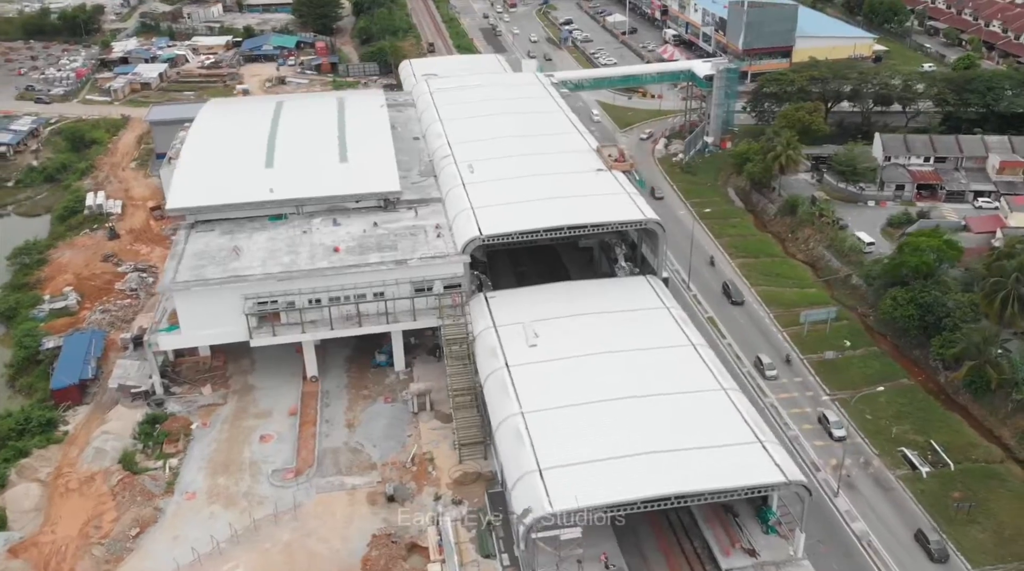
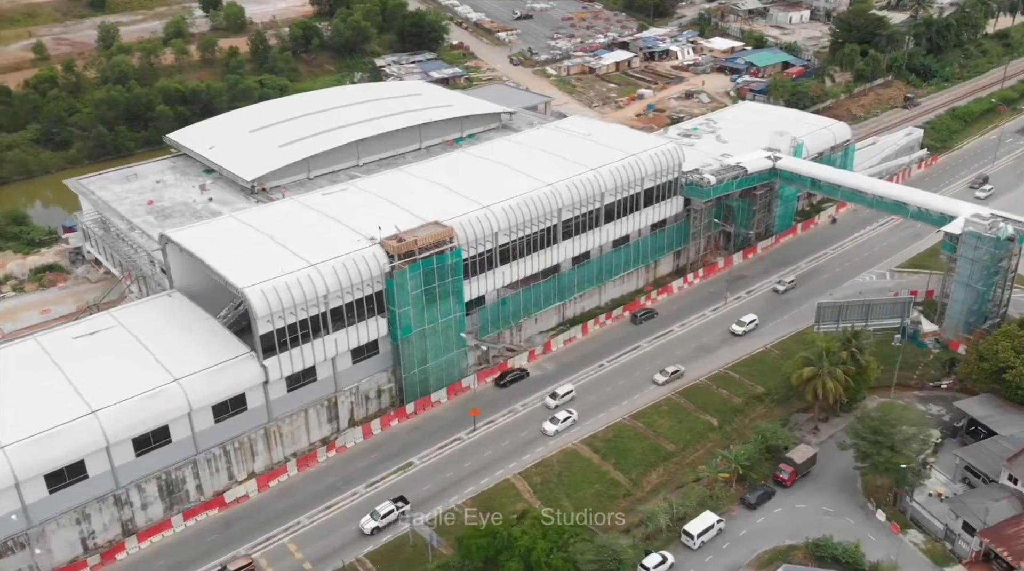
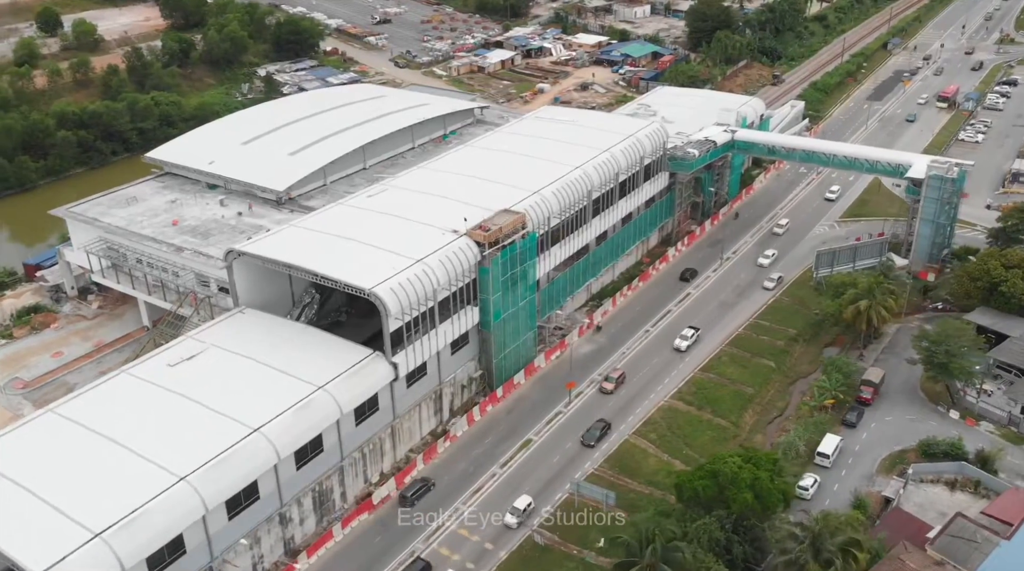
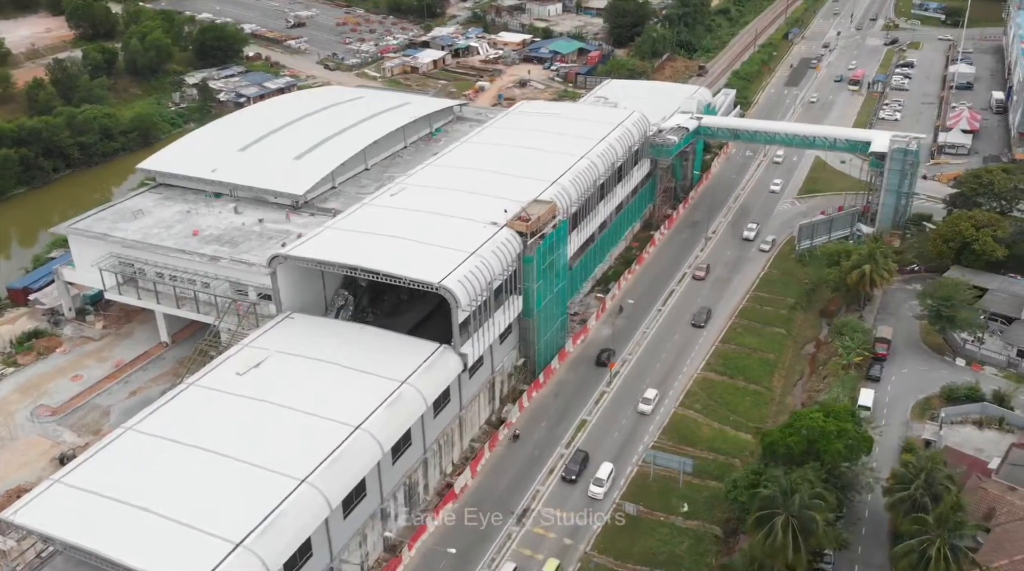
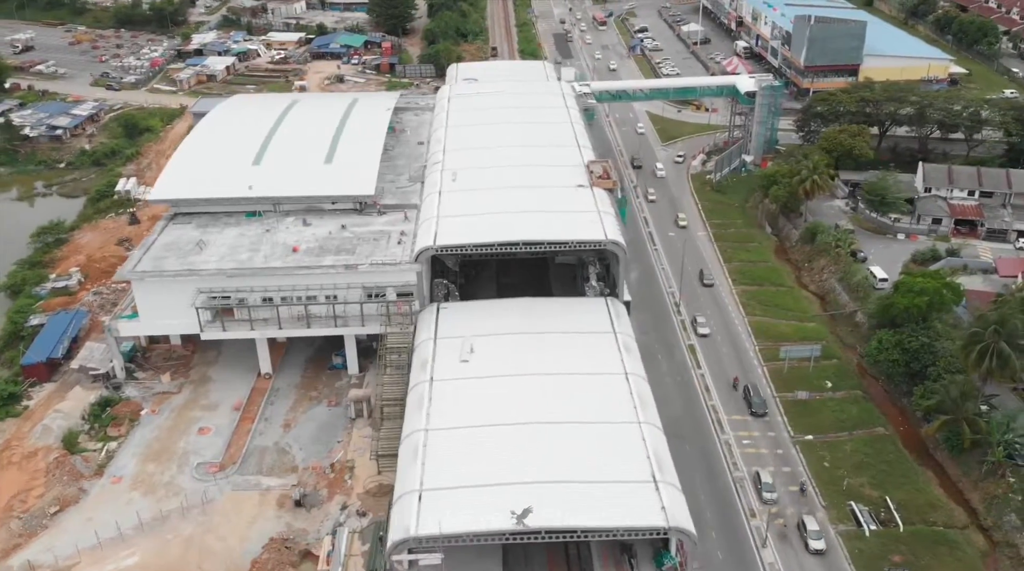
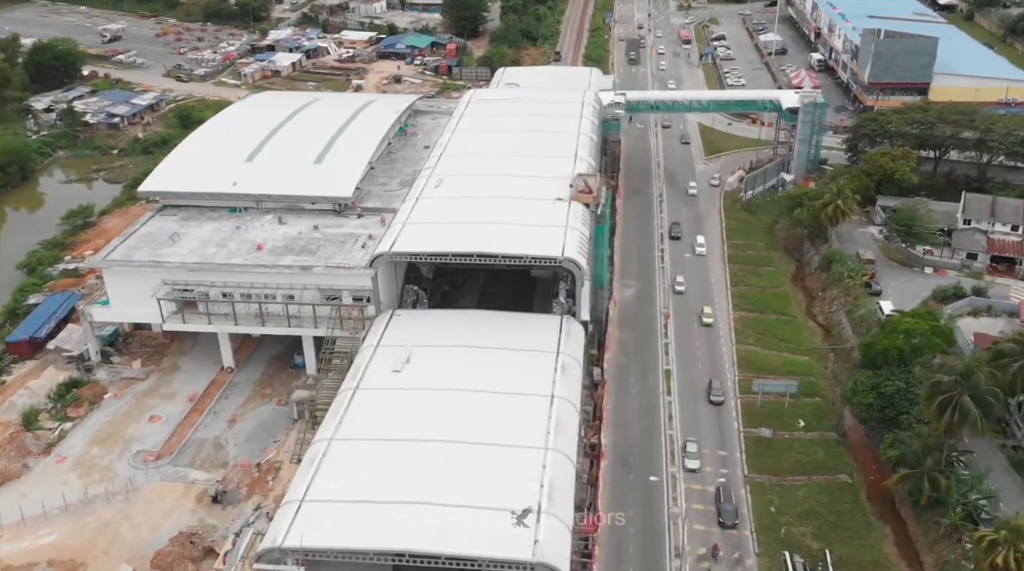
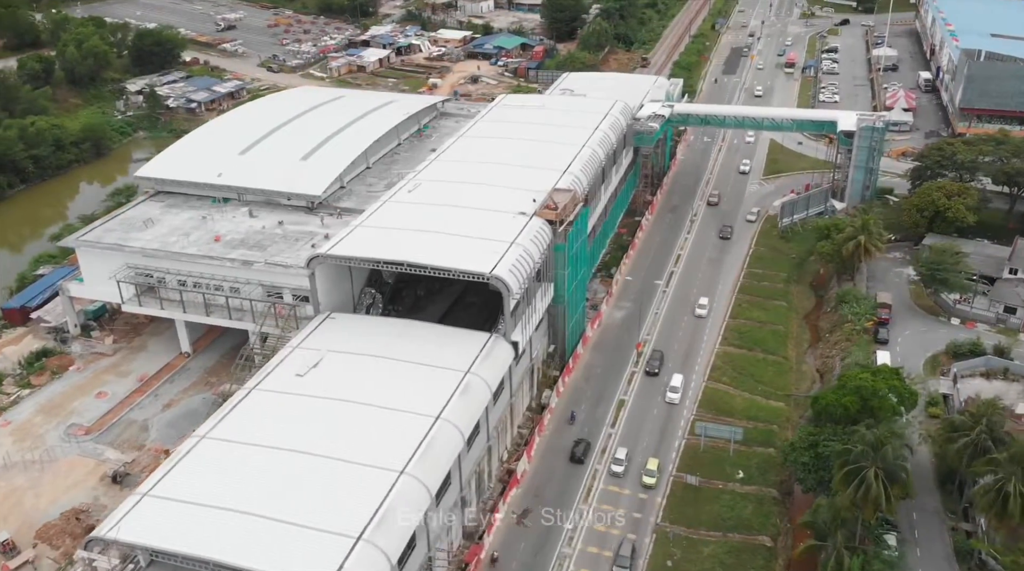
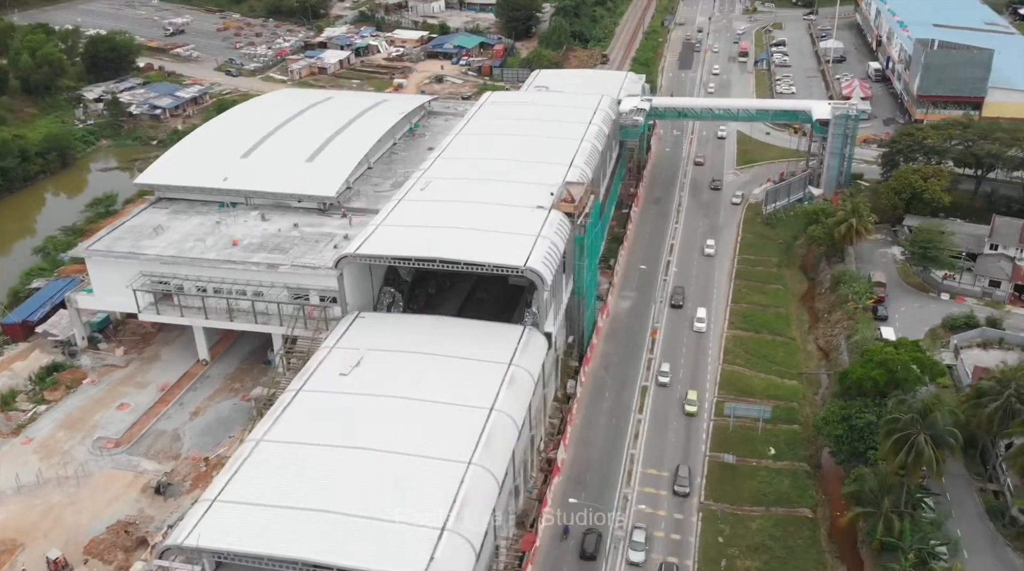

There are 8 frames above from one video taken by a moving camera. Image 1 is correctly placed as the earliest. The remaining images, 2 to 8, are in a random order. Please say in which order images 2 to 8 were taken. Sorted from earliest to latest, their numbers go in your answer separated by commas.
5, 6, 8, 7, 4, 3, 2
